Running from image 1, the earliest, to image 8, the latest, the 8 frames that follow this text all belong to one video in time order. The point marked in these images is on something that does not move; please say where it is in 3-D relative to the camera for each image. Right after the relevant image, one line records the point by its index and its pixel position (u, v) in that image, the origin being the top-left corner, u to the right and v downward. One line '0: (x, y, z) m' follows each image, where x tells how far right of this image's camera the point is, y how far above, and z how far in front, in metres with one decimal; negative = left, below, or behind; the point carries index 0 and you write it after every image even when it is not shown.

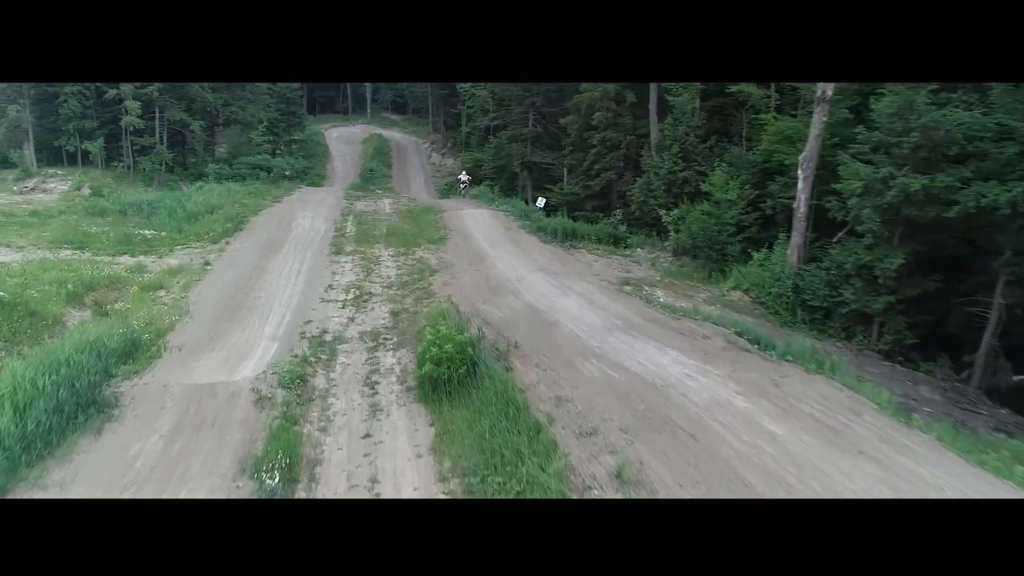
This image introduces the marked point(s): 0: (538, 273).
0: (+0.5, +0.2, +12.8) m
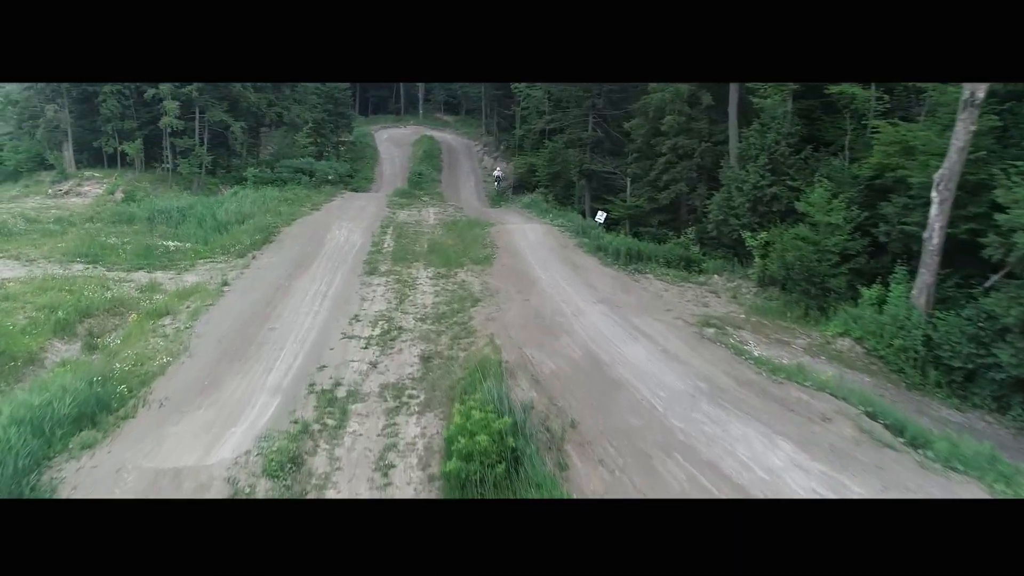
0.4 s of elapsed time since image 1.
0: (+1.3, -0.3, +10.8) m
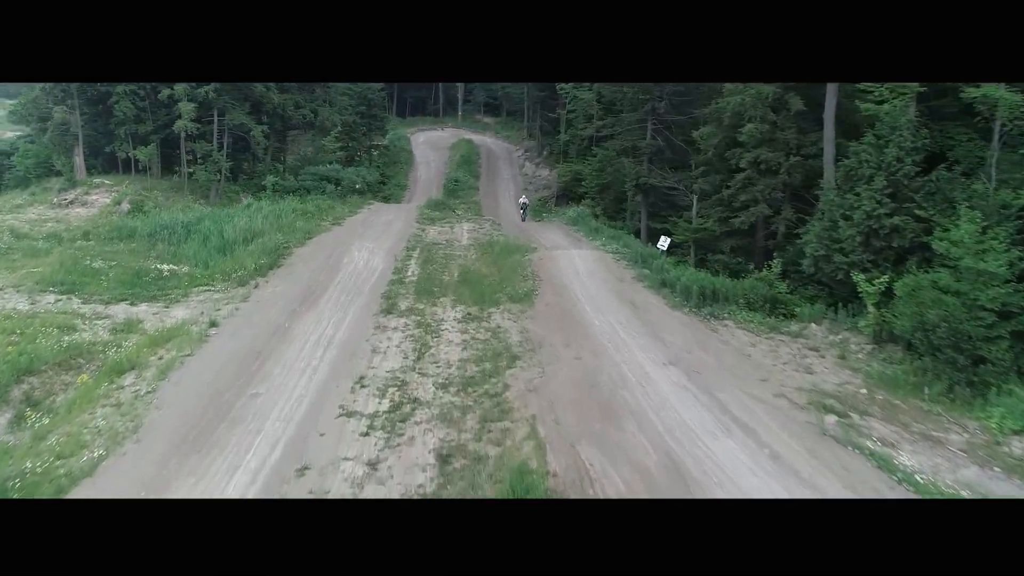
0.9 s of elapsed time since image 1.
0: (+1.9, -1.0, +8.4) m
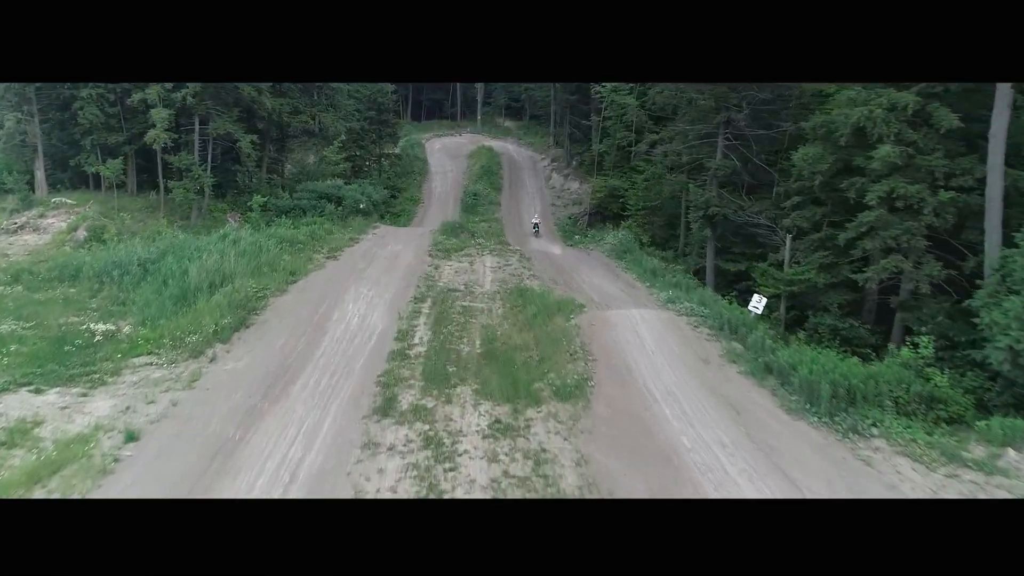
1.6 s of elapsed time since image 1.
0: (+2.3, -2.0, +5.1) m
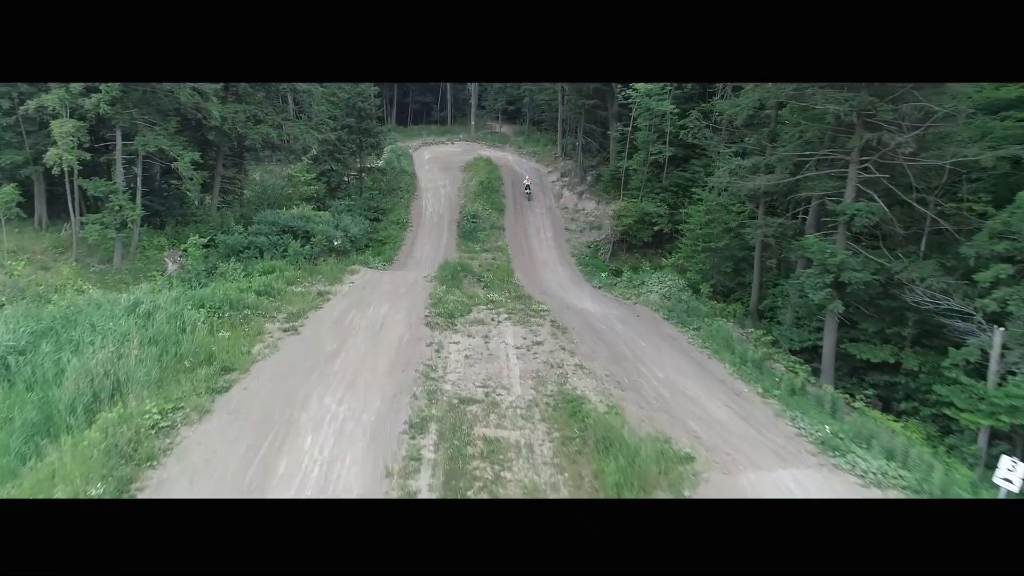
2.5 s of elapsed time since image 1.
0: (+3.0, -3.2, +1.0) m
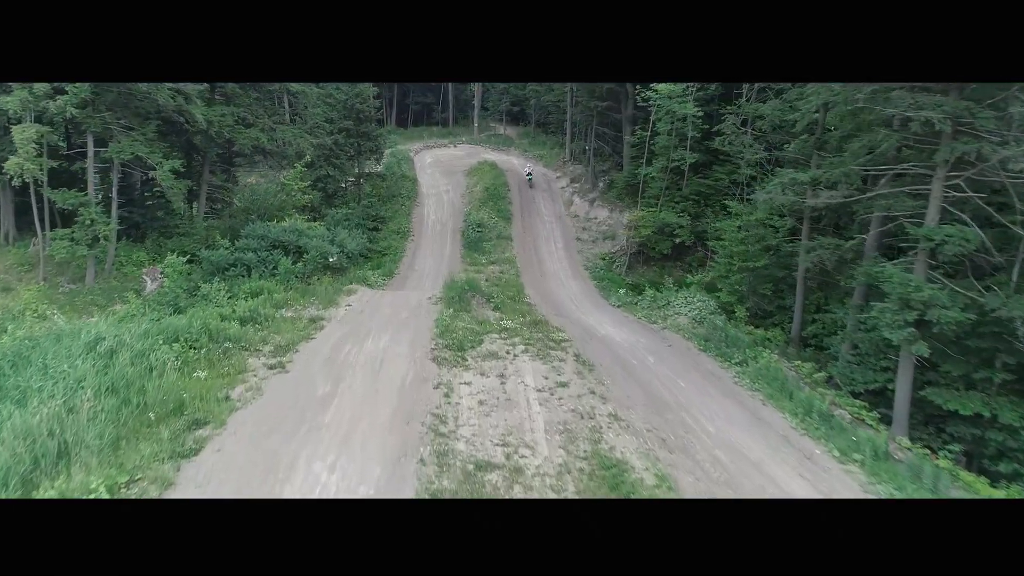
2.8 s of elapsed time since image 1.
0: (+3.2, -3.6, -0.3) m
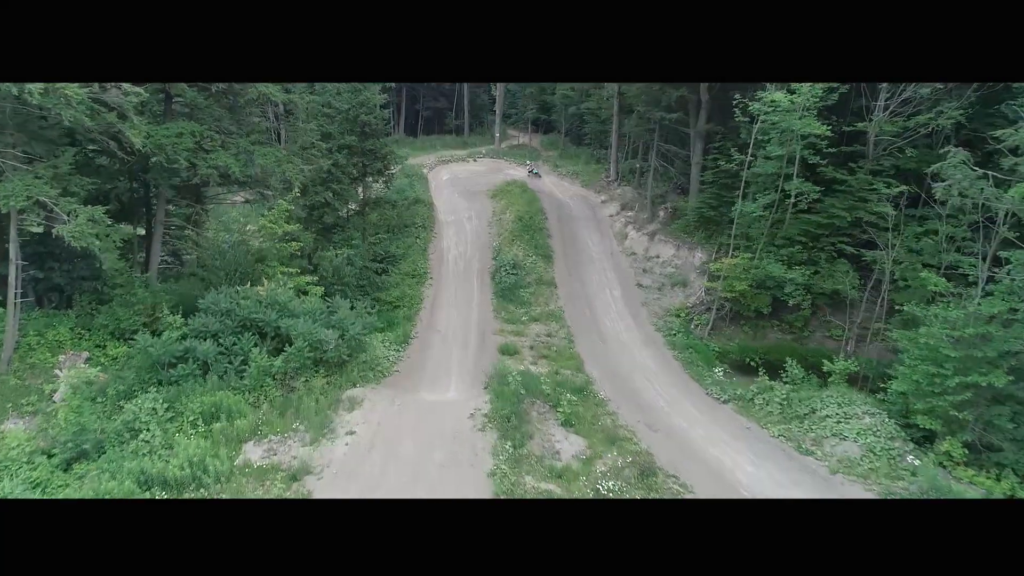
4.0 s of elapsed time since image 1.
0: (+4.2, -5.0, -4.7) m
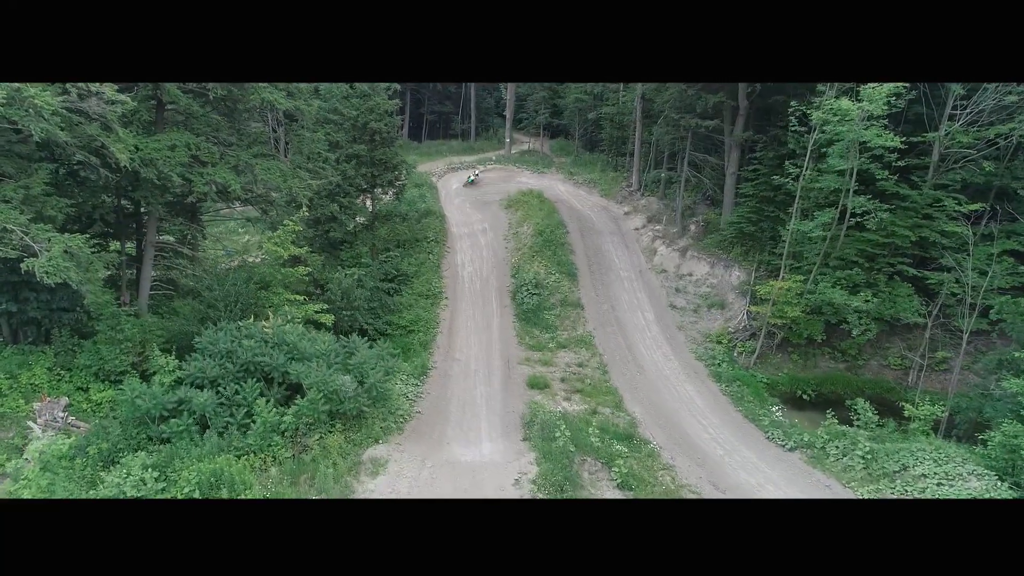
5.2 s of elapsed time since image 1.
0: (+4.8, -5.4, -6.0) m
